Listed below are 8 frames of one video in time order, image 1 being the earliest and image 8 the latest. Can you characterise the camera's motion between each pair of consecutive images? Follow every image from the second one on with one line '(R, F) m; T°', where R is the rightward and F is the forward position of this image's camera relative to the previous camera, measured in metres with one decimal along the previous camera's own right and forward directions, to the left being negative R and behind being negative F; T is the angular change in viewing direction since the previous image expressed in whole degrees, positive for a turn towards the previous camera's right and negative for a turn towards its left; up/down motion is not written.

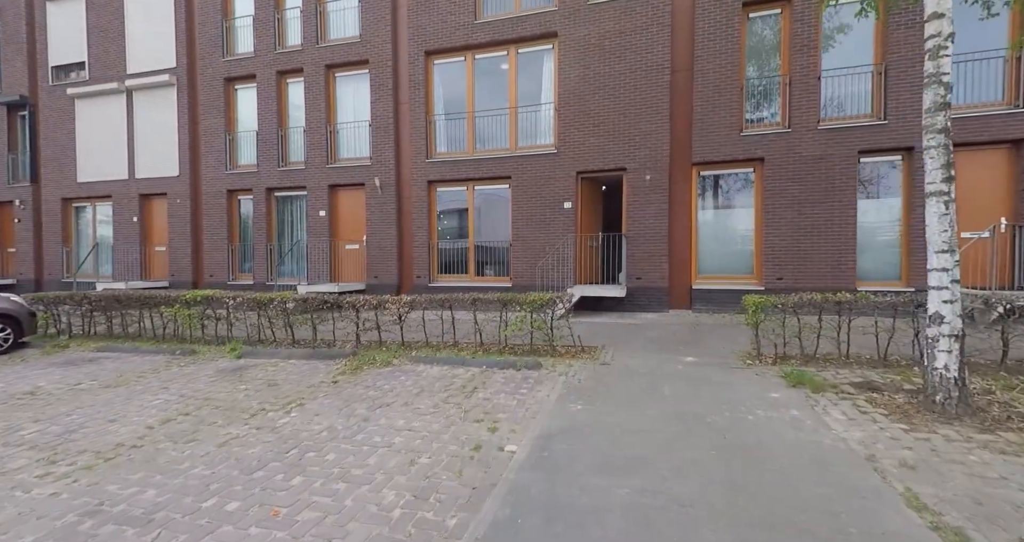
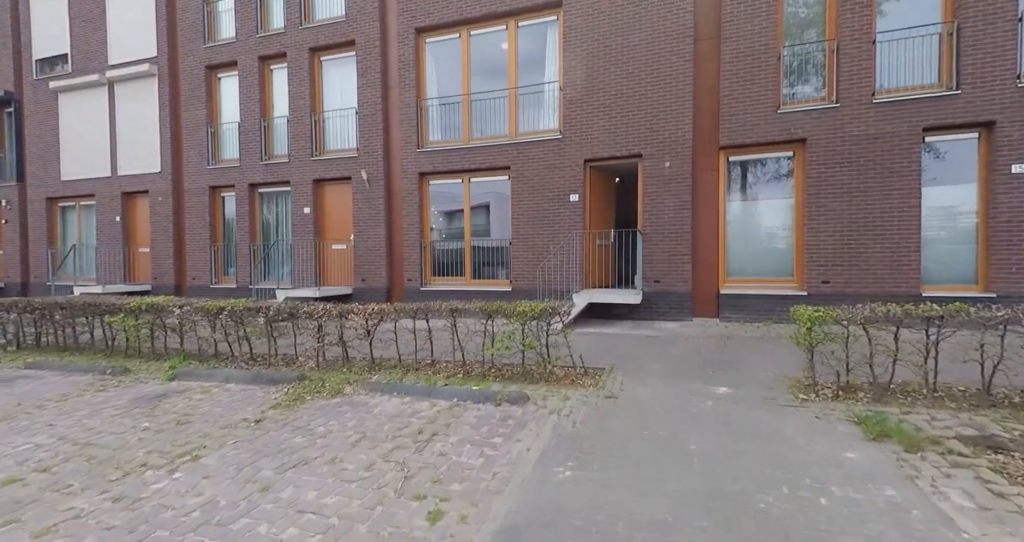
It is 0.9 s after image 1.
(+0.4, +1.4) m; -2°
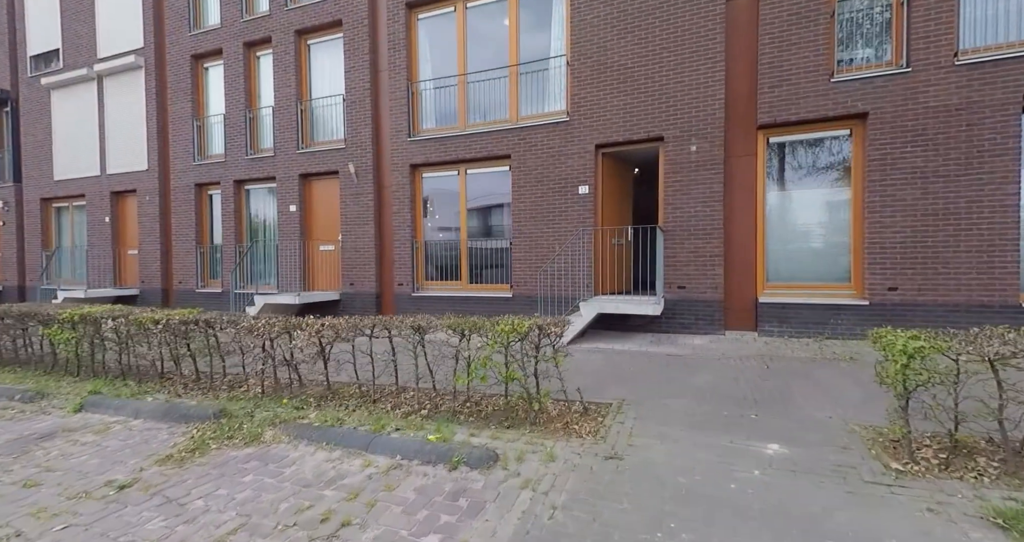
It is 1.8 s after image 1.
(+0.4, +1.3) m; -3°
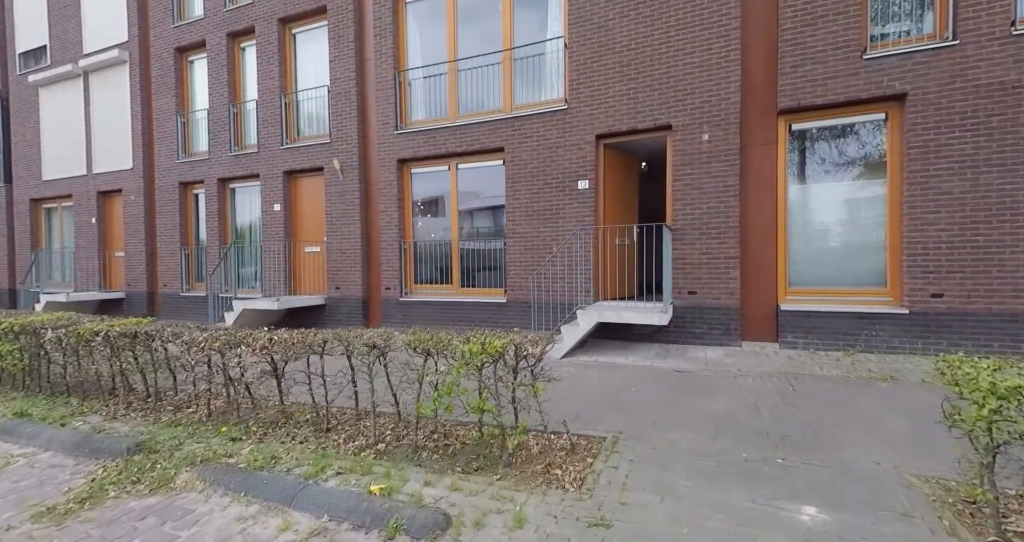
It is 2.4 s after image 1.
(+0.3, +0.8) m; -1°
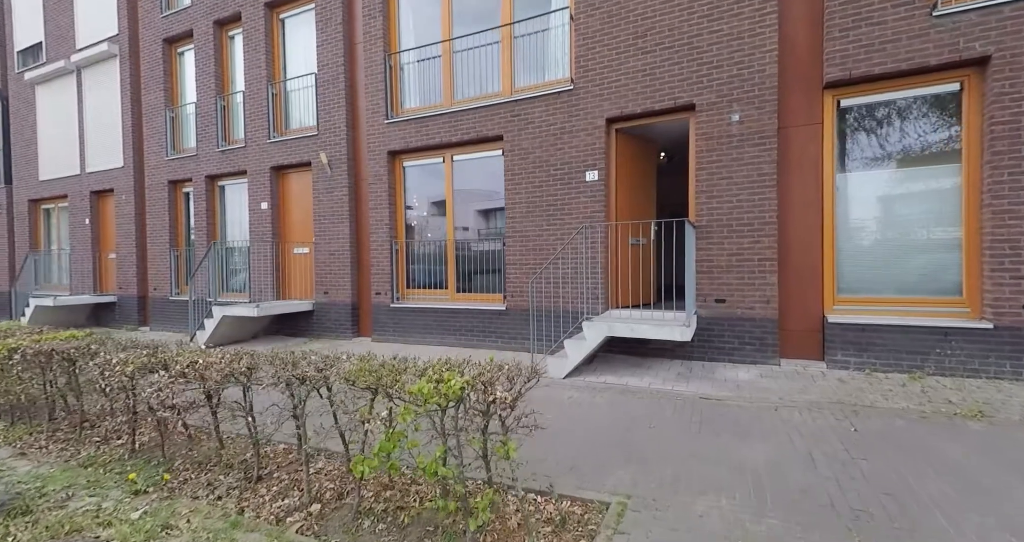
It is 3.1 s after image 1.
(+0.3, +0.9) m; -2°
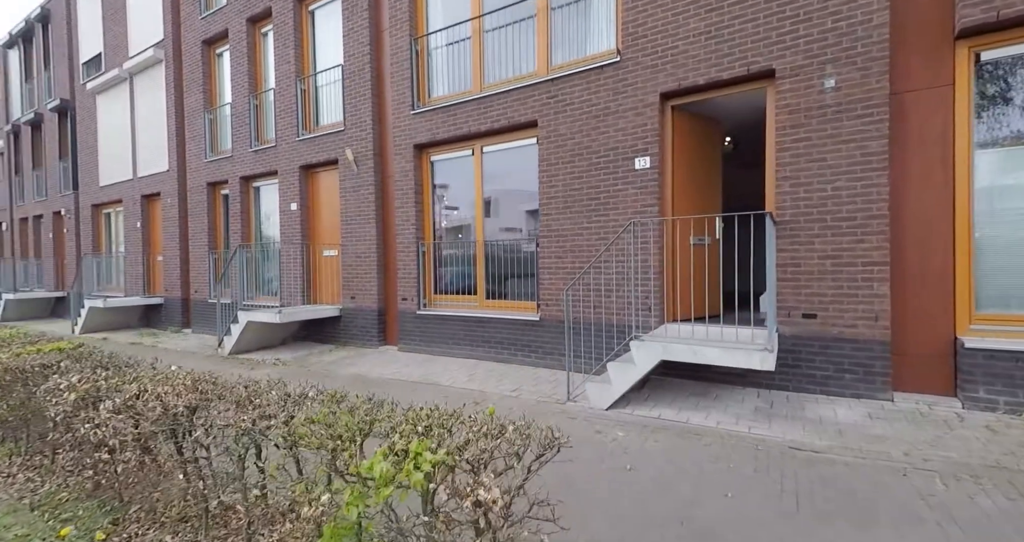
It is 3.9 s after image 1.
(+0.2, +0.9) m; -6°
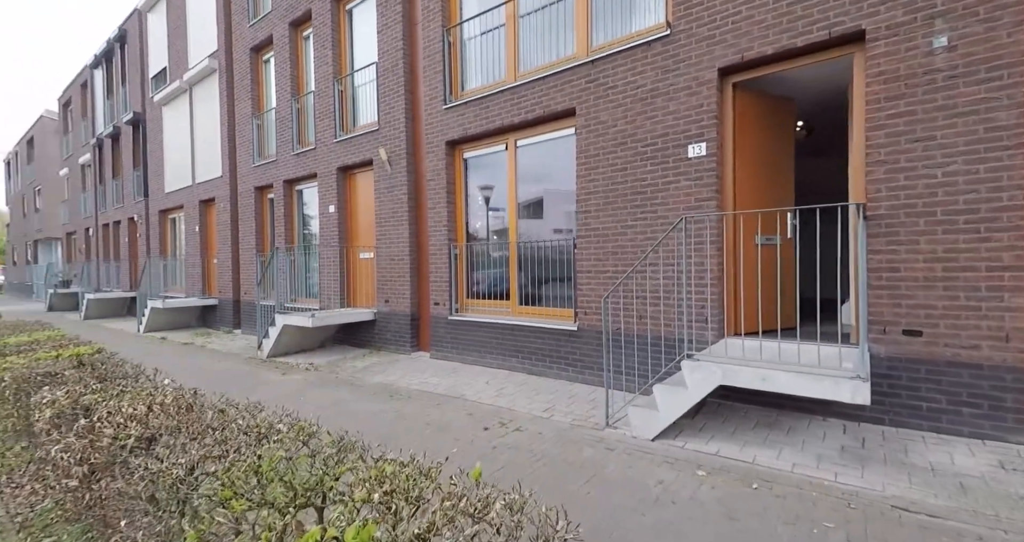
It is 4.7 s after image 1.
(+0.2, +0.6) m; -6°
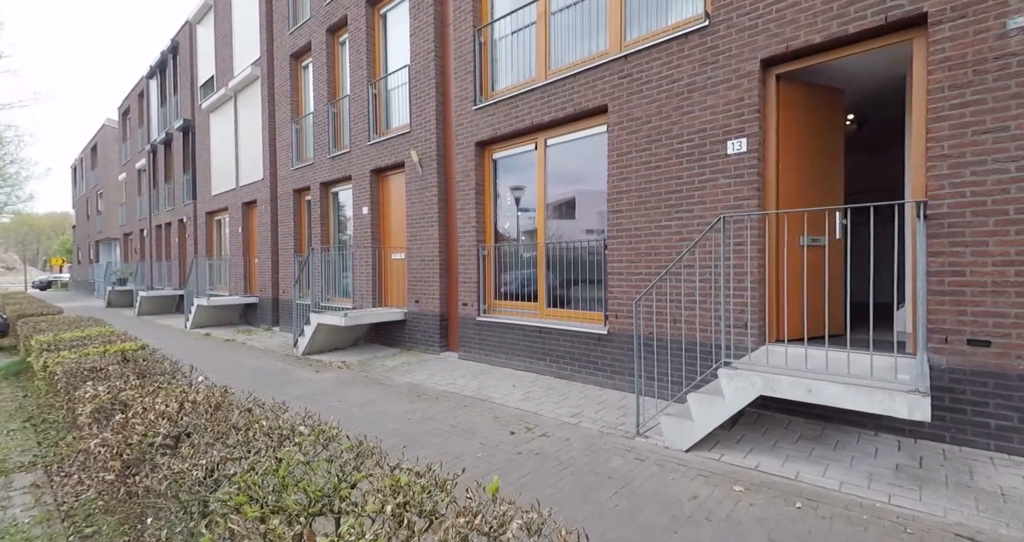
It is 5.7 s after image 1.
(+0.1, +0.1) m; -4°
